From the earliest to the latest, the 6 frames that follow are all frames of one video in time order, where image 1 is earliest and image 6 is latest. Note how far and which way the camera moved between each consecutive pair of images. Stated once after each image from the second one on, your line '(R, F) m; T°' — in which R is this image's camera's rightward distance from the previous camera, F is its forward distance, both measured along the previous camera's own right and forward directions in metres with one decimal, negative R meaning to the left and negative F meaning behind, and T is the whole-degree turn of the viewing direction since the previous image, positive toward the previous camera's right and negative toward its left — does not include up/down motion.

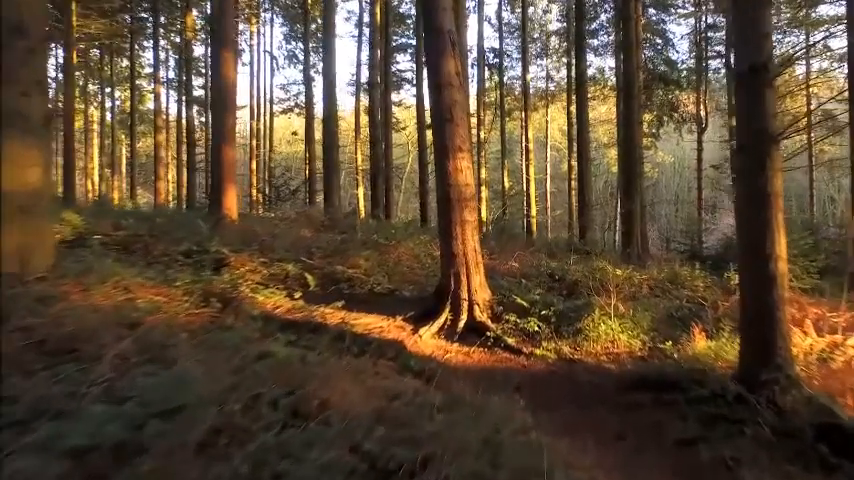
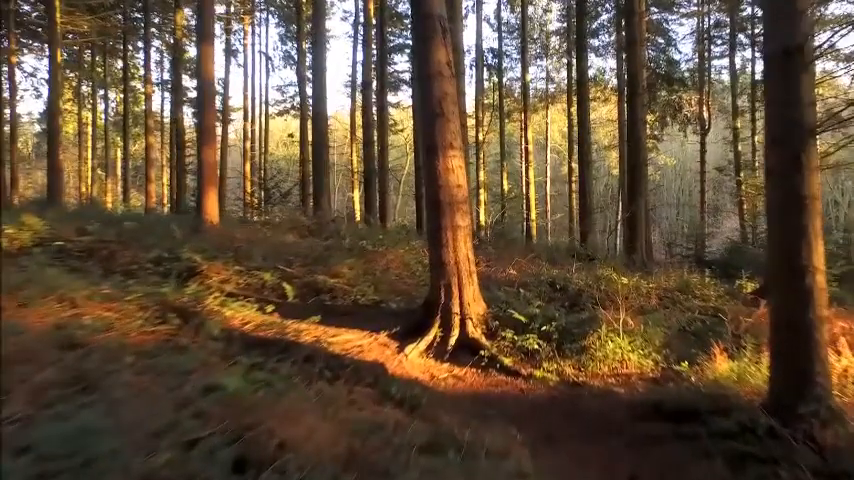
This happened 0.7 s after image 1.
(+0.1, +0.8) m; 0°
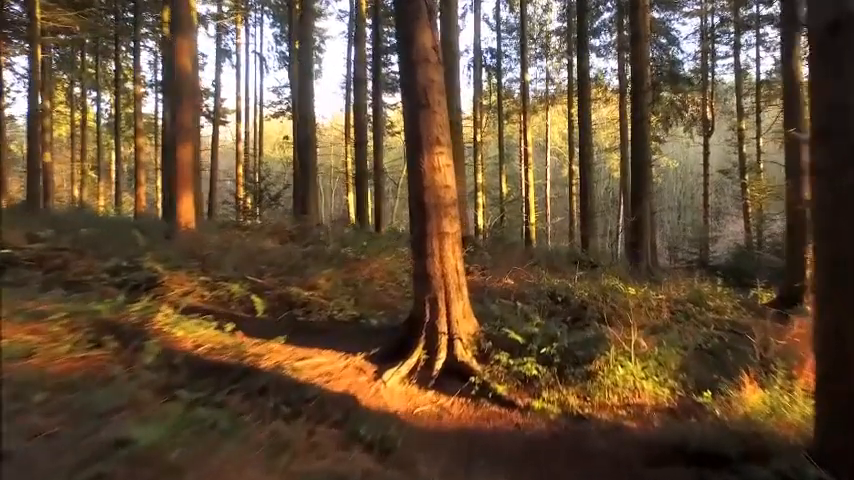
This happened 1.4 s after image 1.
(+0.1, +1.0) m; 0°
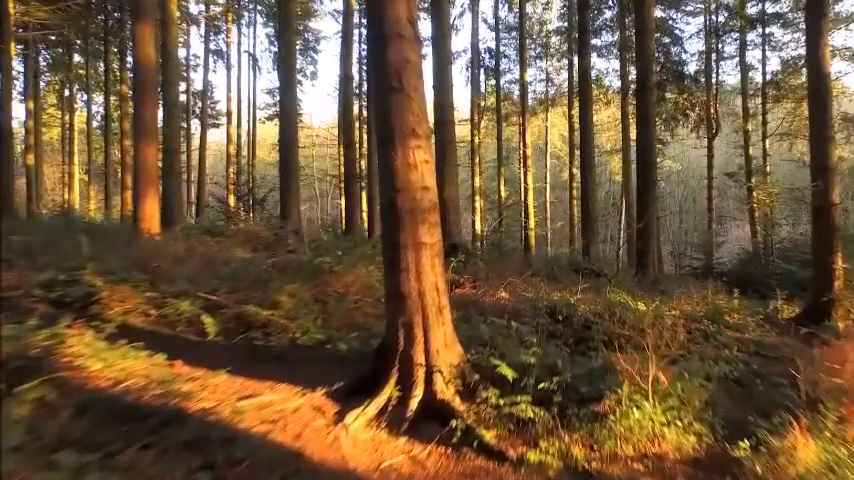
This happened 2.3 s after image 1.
(+0.2, +1.1) m; 0°
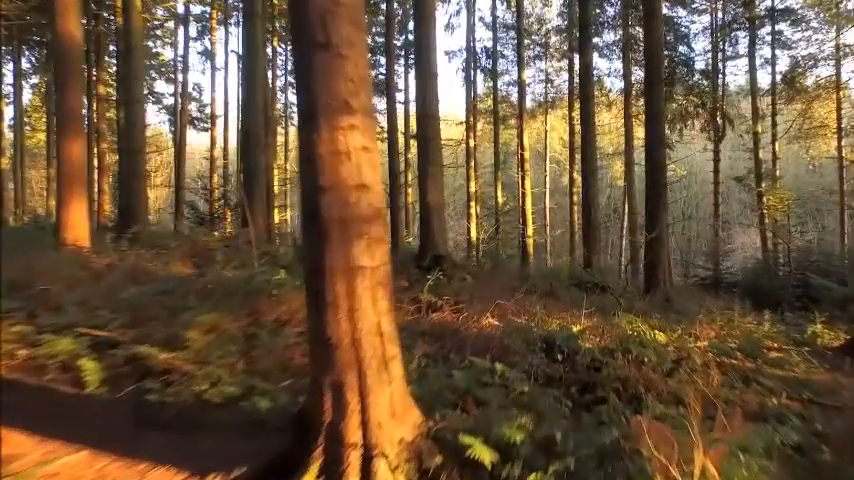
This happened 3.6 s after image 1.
(+0.2, +1.7) m; 0°
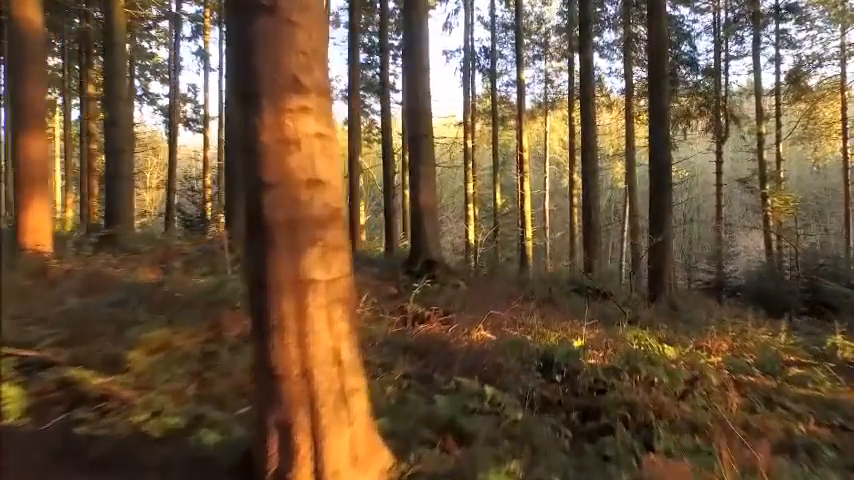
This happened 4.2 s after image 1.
(+0.1, +0.7) m; 0°
